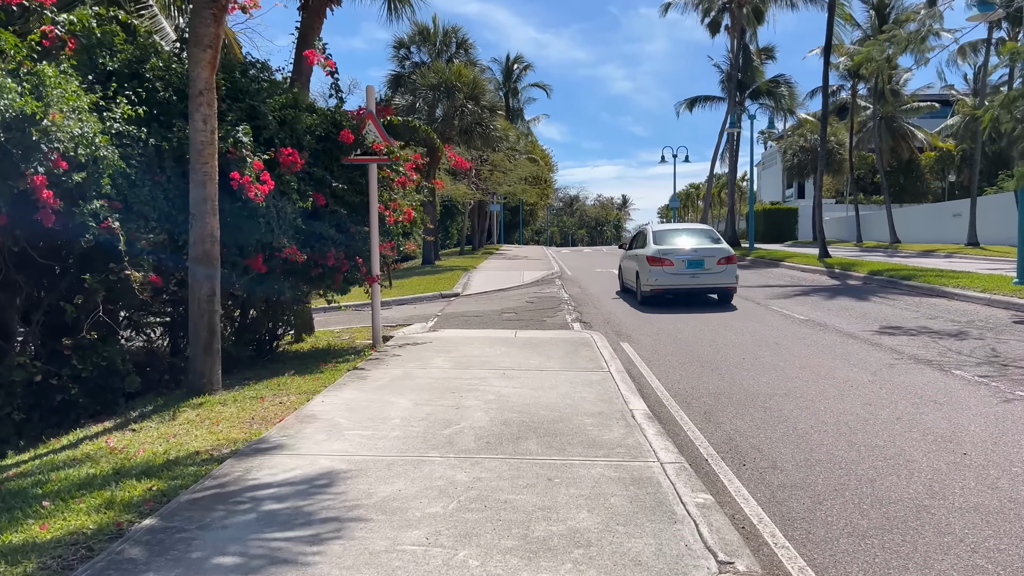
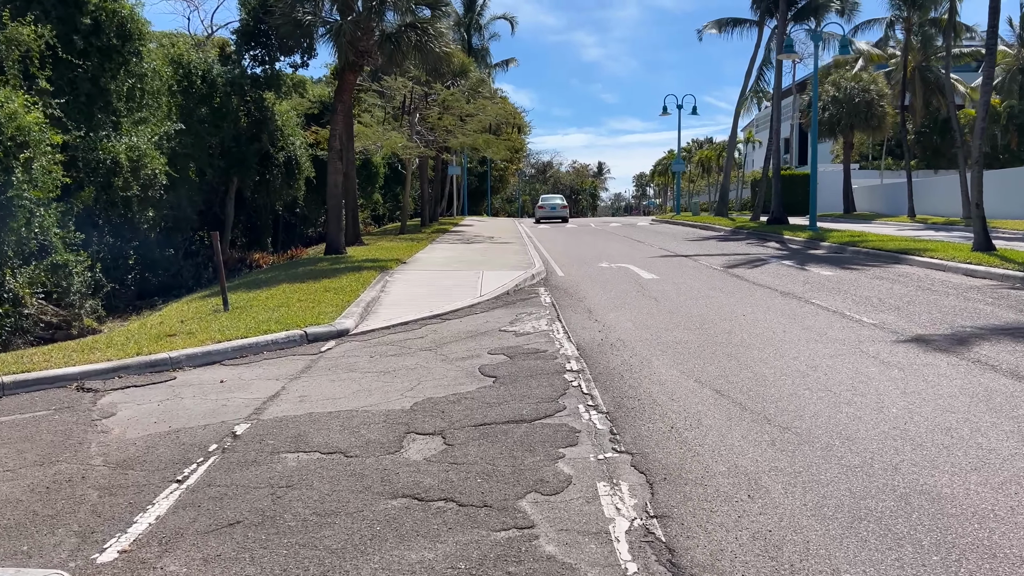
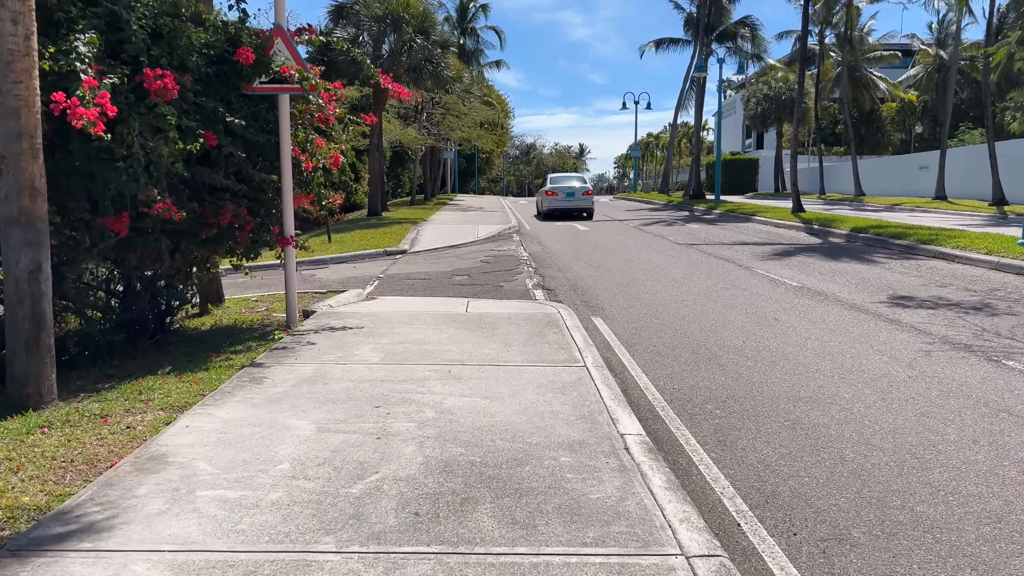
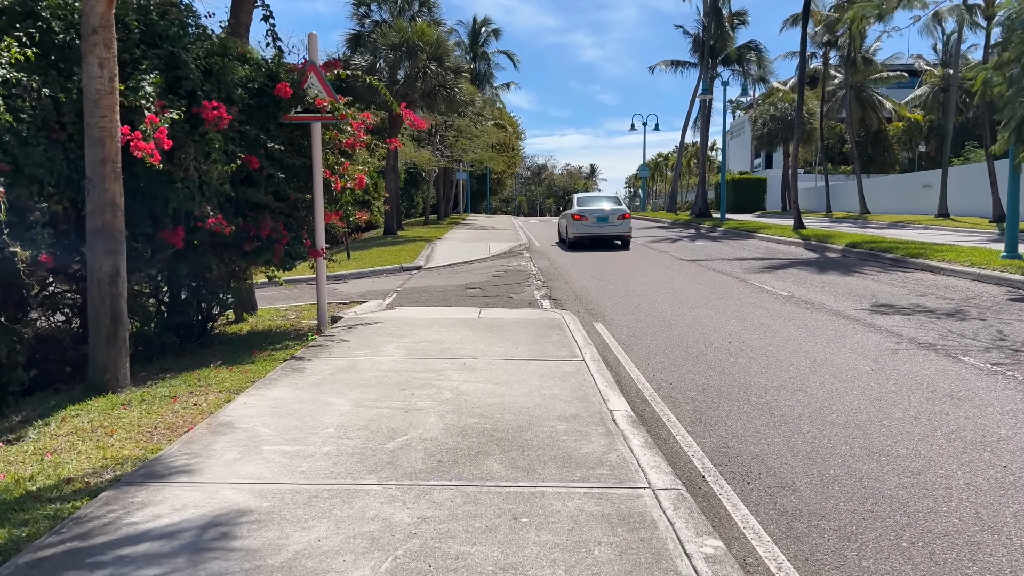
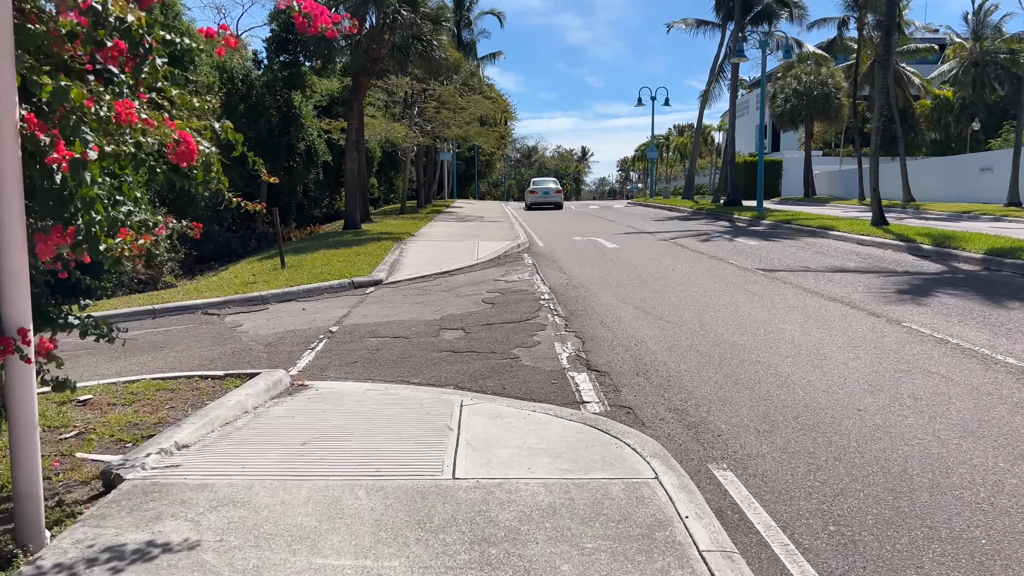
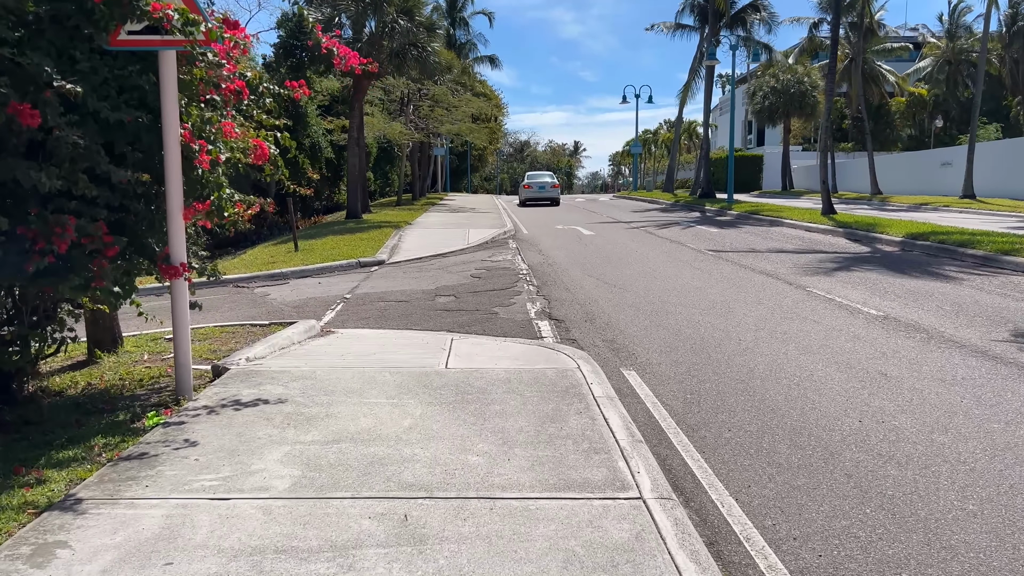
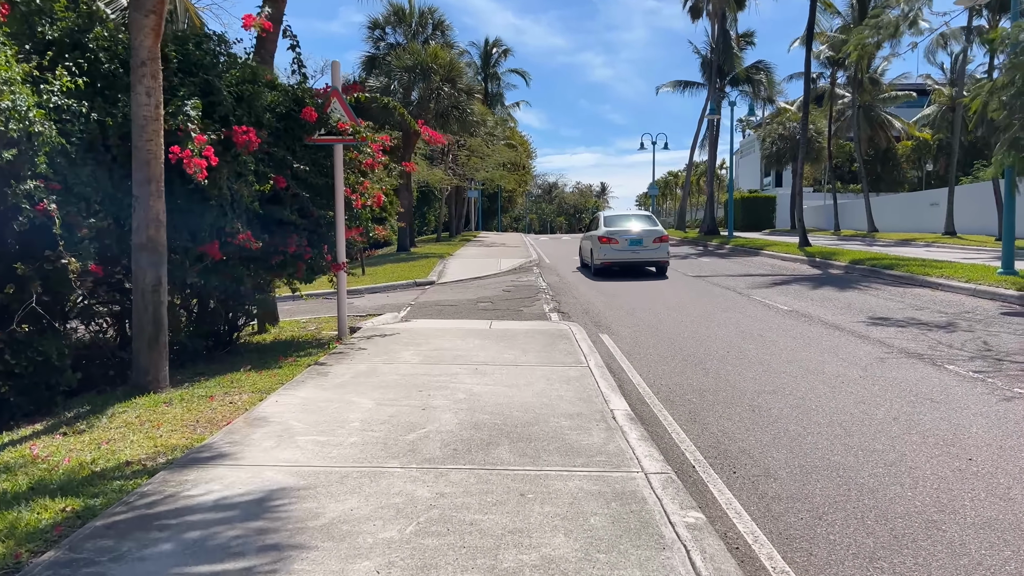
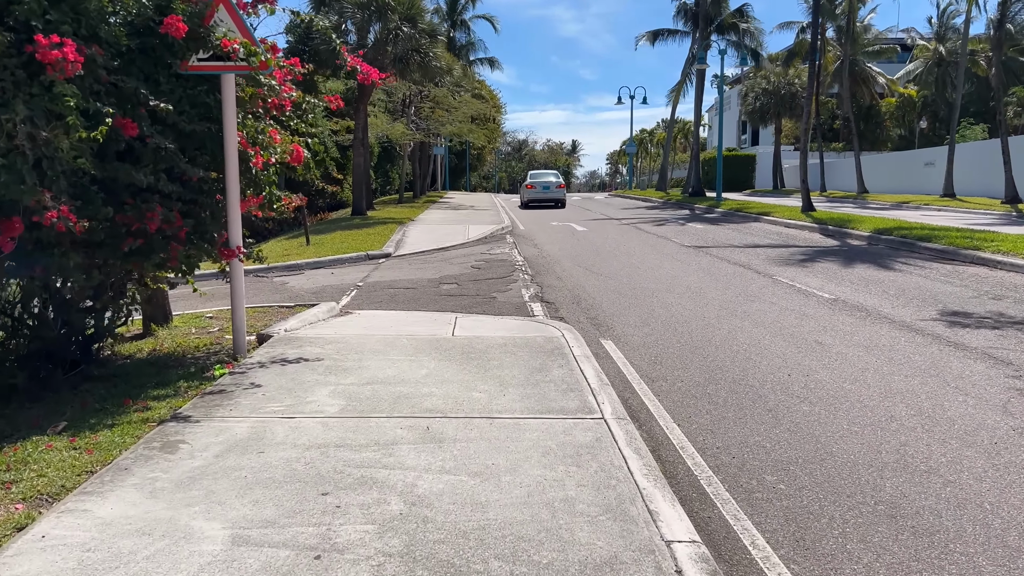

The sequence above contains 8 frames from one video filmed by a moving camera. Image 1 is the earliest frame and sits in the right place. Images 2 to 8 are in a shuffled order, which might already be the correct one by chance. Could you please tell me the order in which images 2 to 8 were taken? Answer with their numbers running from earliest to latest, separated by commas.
7, 4, 3, 8, 6, 5, 2
